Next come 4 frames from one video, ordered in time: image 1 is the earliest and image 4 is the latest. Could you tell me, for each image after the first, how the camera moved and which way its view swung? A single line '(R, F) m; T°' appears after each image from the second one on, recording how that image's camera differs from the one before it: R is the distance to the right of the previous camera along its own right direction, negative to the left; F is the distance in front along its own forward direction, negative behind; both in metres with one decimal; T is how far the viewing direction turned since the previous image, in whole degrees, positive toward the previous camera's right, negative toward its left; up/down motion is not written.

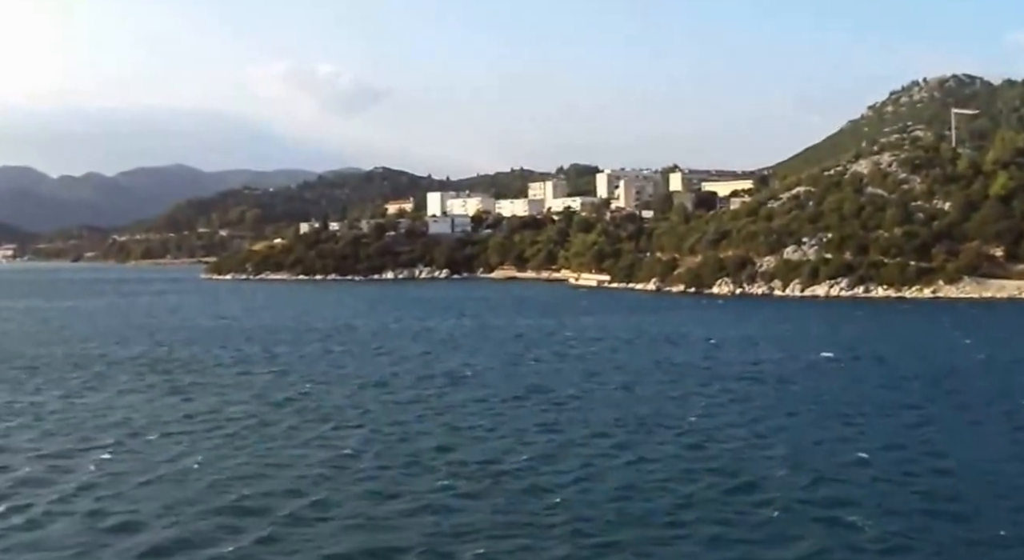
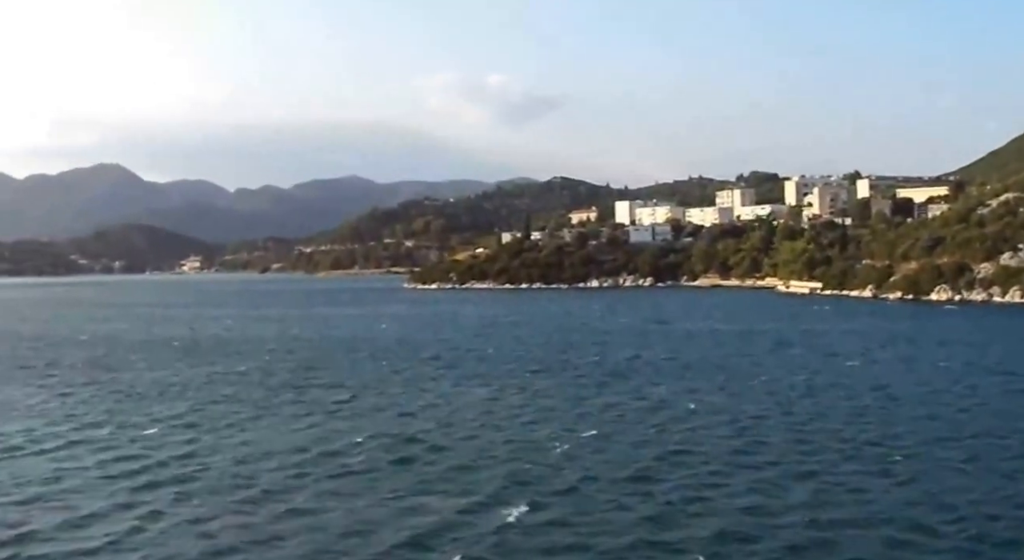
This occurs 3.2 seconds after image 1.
(-9.1, -2.7) m; -4°
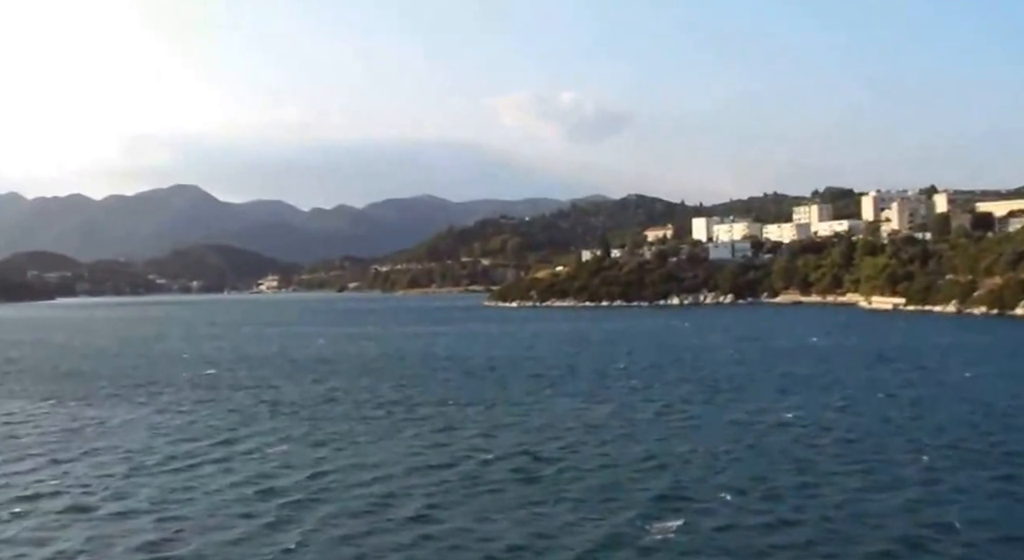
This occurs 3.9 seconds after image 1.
(-2.3, -1.7) m; -3°
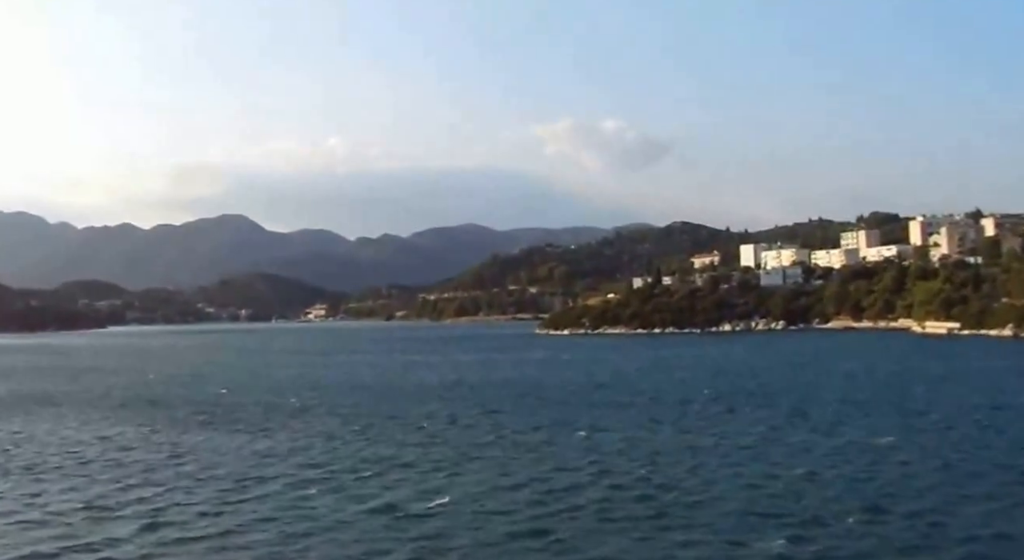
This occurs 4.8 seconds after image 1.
(-2.5, -1.4) m; -1°
